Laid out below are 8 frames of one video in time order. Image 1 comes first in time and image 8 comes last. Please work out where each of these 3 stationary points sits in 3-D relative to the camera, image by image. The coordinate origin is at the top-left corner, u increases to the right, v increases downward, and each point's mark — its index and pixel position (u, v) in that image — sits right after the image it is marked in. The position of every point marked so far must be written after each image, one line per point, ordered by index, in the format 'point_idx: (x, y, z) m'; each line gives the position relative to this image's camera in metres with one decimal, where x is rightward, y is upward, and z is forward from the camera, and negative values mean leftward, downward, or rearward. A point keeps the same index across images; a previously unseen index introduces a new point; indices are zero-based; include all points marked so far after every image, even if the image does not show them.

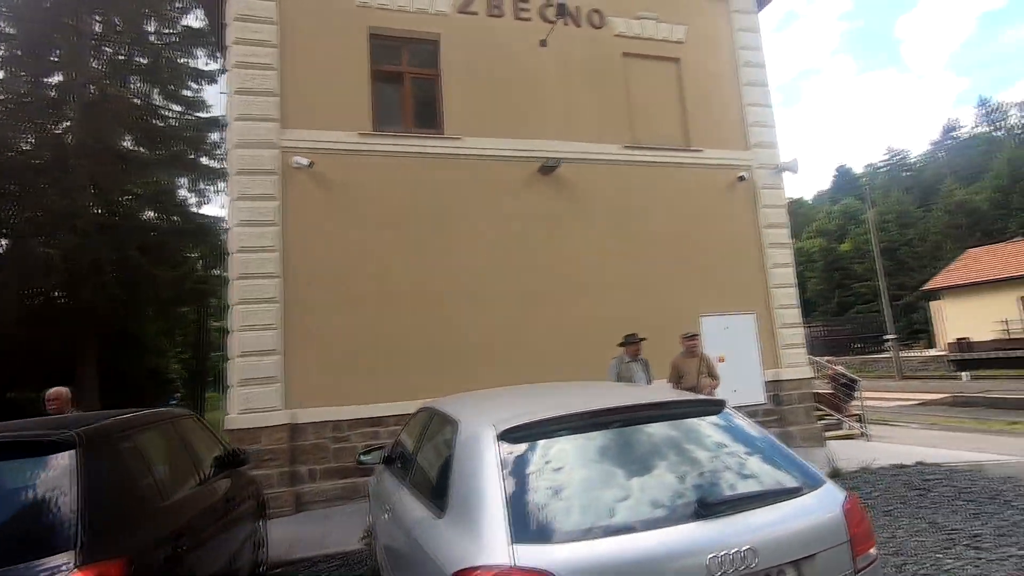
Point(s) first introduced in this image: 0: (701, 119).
0: (+3.2, +2.8, +9.1) m
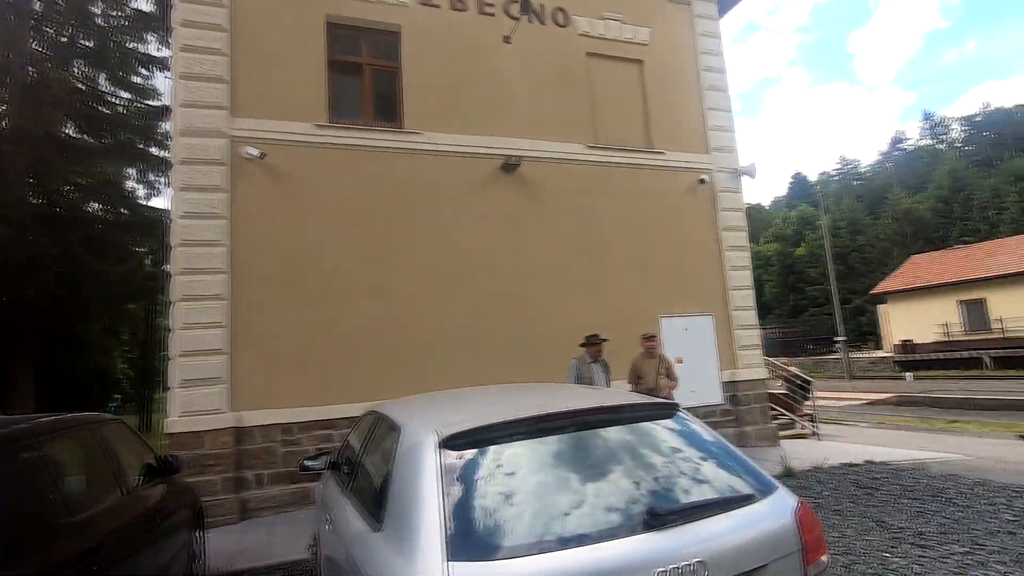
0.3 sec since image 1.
0: (+2.6, +2.8, +9.1) m
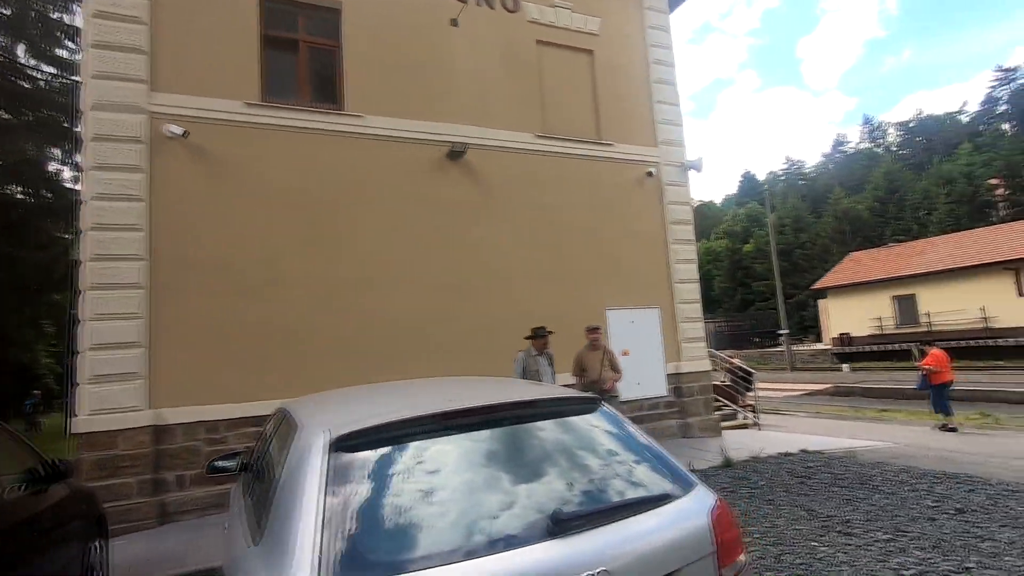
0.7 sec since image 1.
0: (+1.7, +2.9, +9.1) m
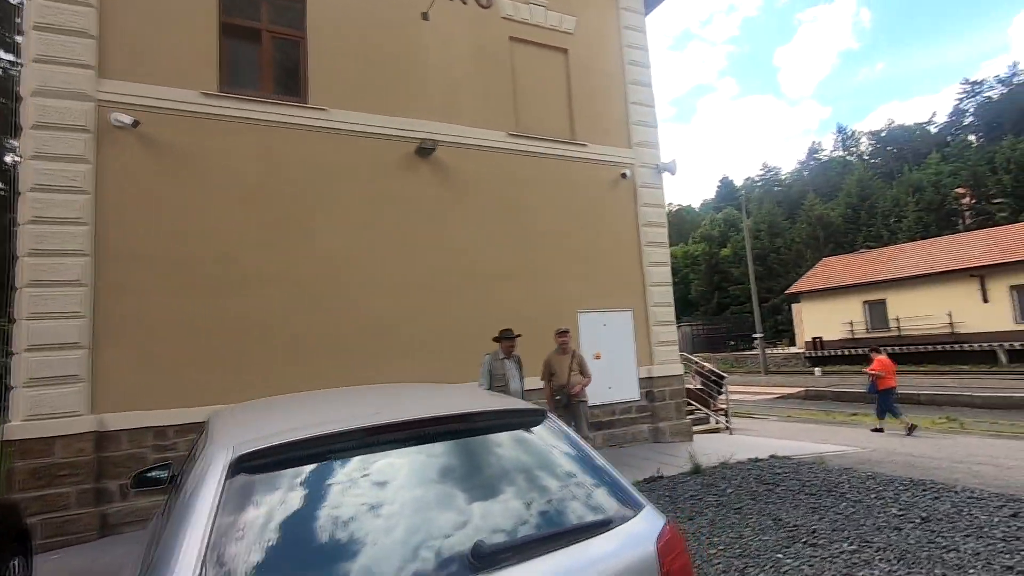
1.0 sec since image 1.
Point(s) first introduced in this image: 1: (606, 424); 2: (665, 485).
0: (+1.2, +2.9, +9.0) m
1: (+1.4, -2.1, +8.3) m
2: (+1.7, -2.2, +6.0) m
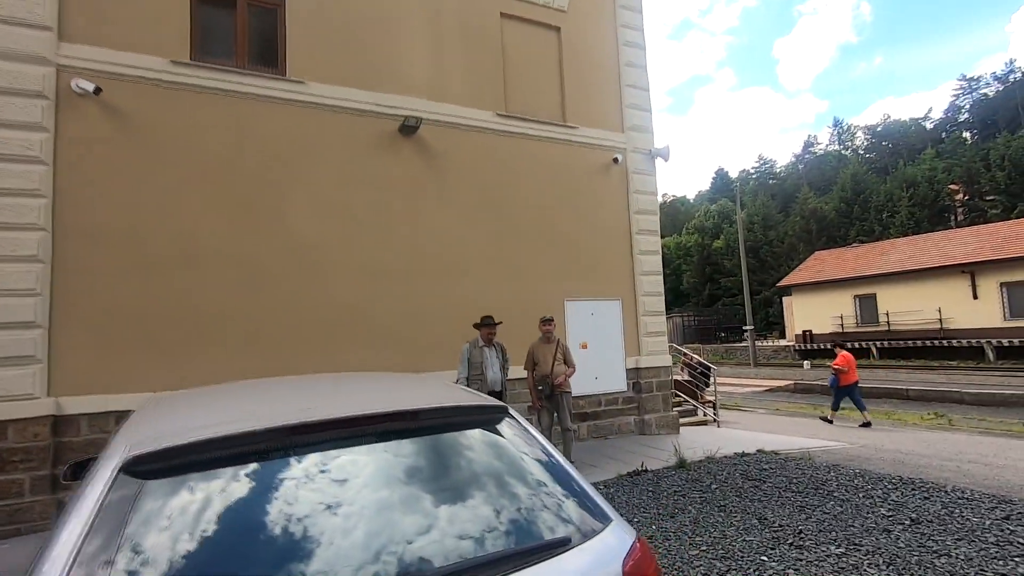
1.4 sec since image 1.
0: (+1.1, +3.1, +8.7) m
1: (+1.2, -1.9, +8.1) m
2: (+1.5, -2.1, +5.8) m
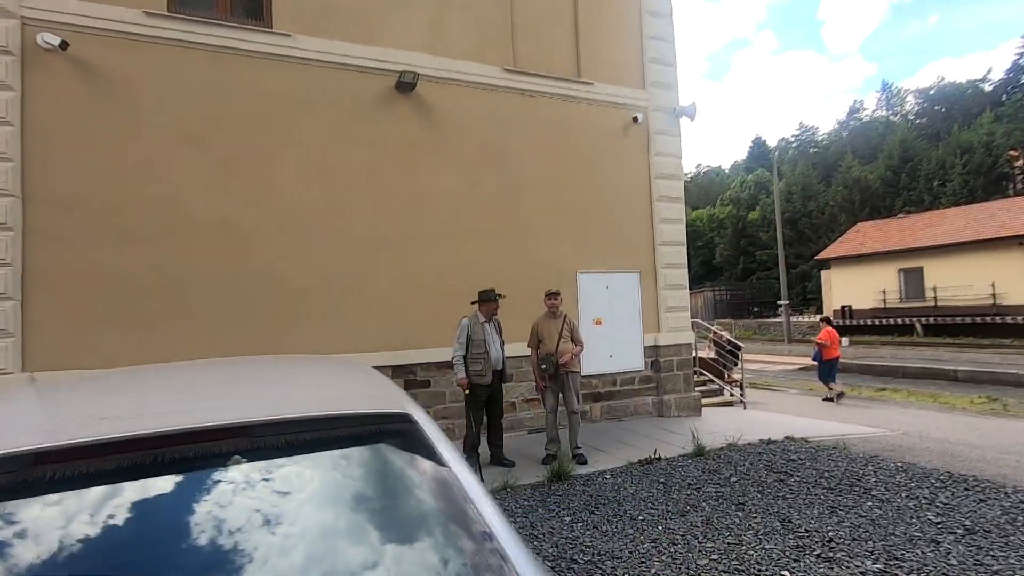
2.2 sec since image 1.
0: (+1.2, +3.5, +7.9) m
1: (+1.3, -1.5, +7.6) m
2: (+1.5, -1.8, +5.3) m
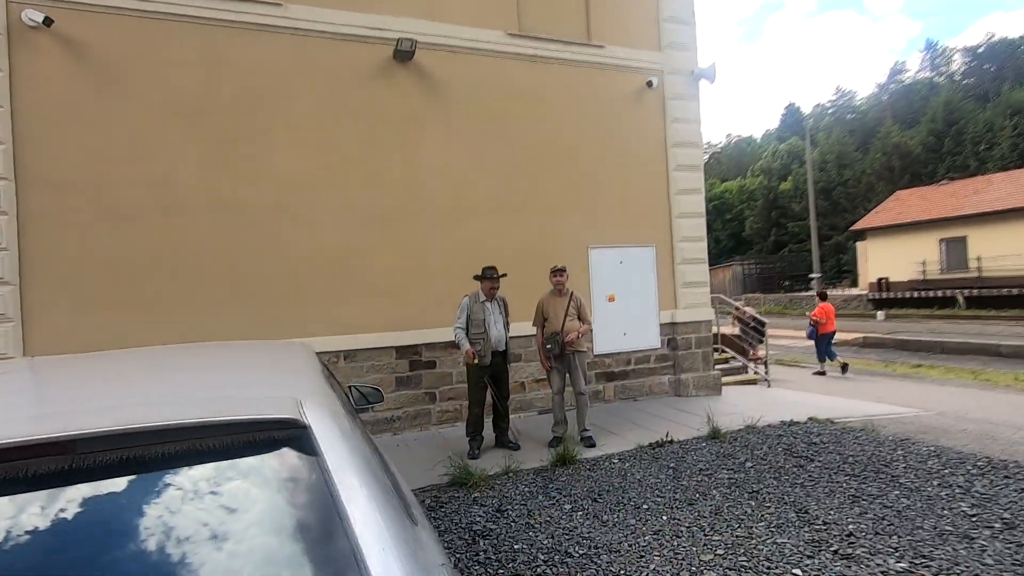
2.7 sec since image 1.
0: (+1.3, +3.9, +7.4) m
1: (+1.4, -1.2, +7.3) m
2: (+1.5, -1.5, +5.1) m
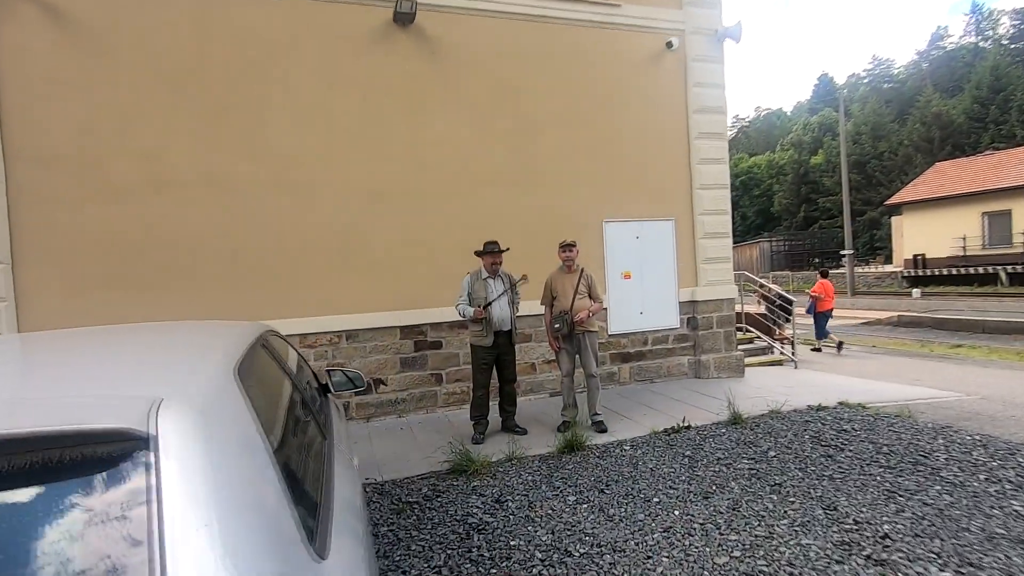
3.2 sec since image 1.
0: (+1.4, +4.2, +6.9) m
1: (+1.6, -0.9, +6.9) m
2: (+1.6, -1.3, +4.7) m
